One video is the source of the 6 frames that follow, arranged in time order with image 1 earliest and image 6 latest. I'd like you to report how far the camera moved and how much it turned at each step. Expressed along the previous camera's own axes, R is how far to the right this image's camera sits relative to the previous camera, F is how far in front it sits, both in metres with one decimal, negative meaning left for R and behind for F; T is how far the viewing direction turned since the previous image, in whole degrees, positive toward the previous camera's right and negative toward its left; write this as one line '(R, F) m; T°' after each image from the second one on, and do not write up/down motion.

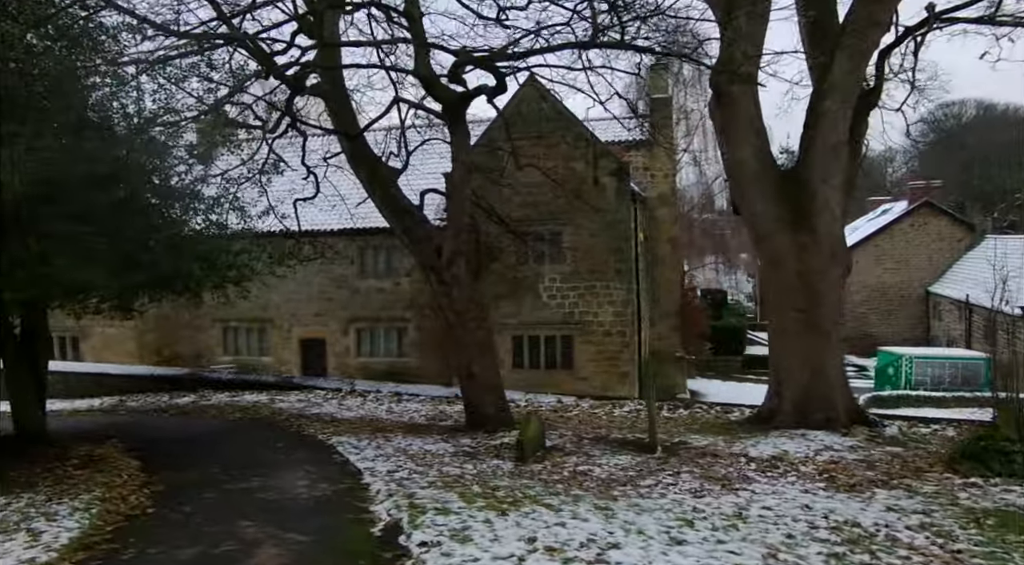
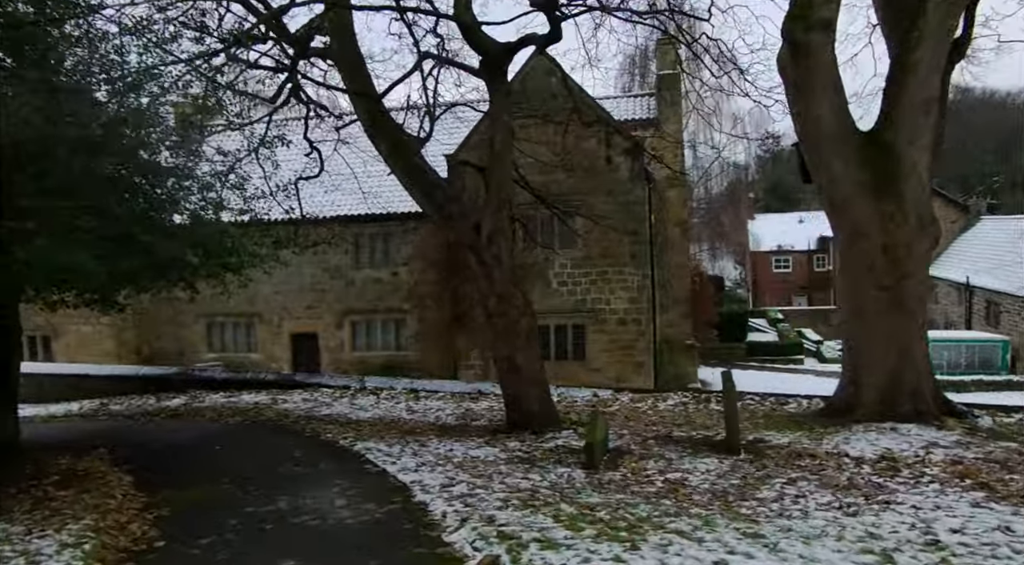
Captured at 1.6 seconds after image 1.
(-0.8, +1.2) m; +2°
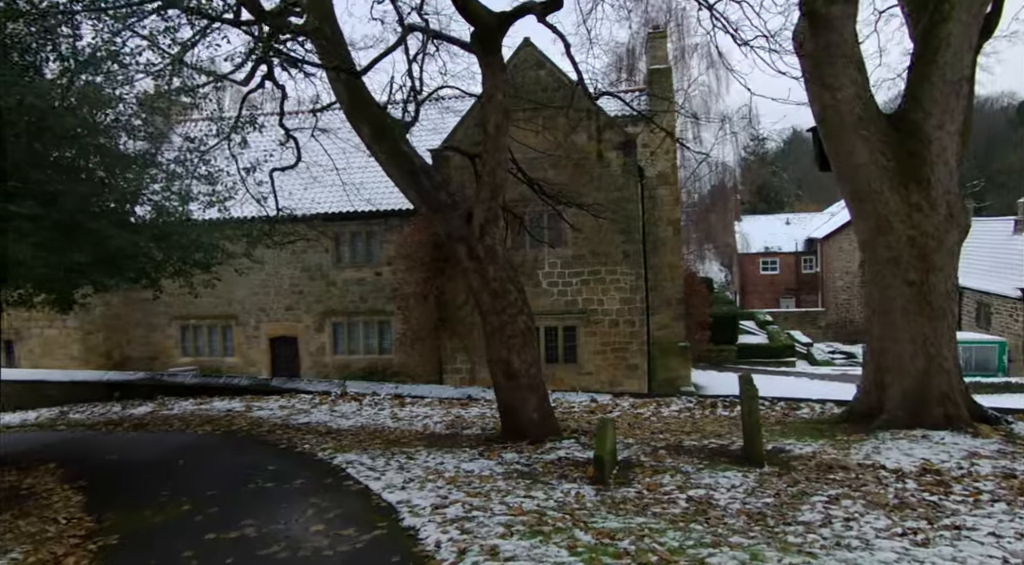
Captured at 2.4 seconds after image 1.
(-0.1, +0.8) m; +1°
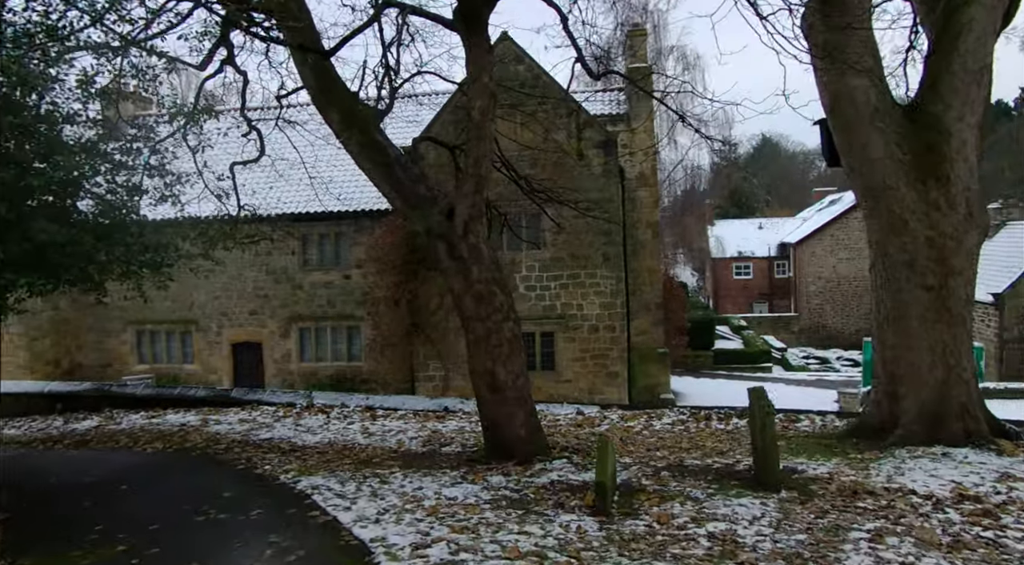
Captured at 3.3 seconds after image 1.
(-0.1, +0.8) m; +2°
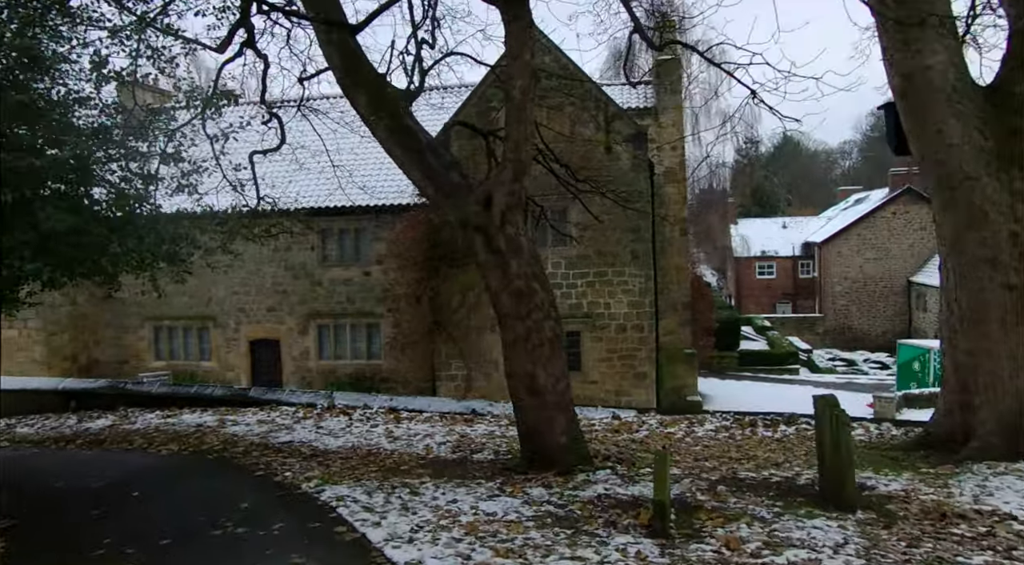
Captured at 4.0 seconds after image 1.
(-0.2, +0.6) m; -1°
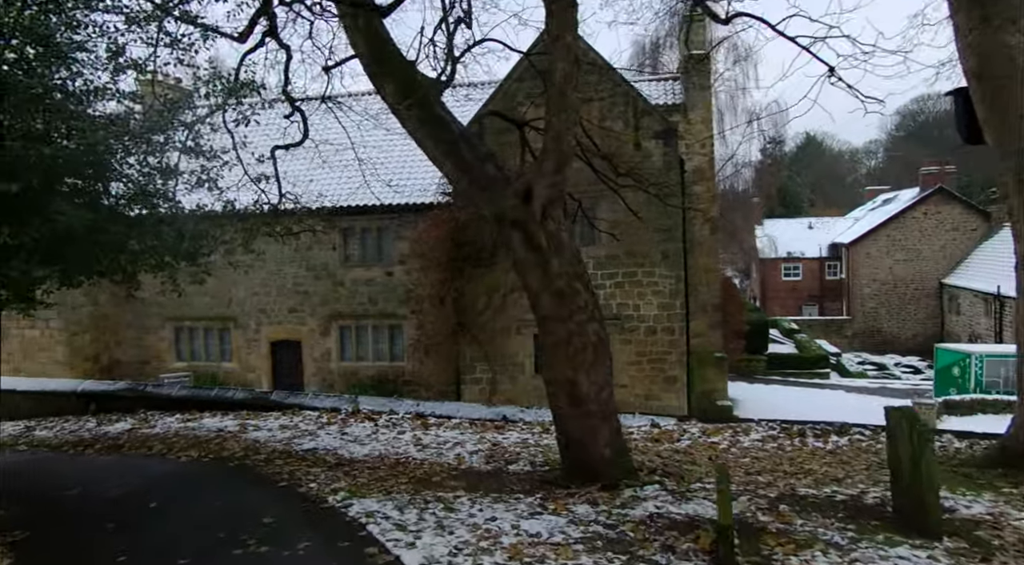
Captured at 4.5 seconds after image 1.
(-0.2, +0.5) m; -1°
